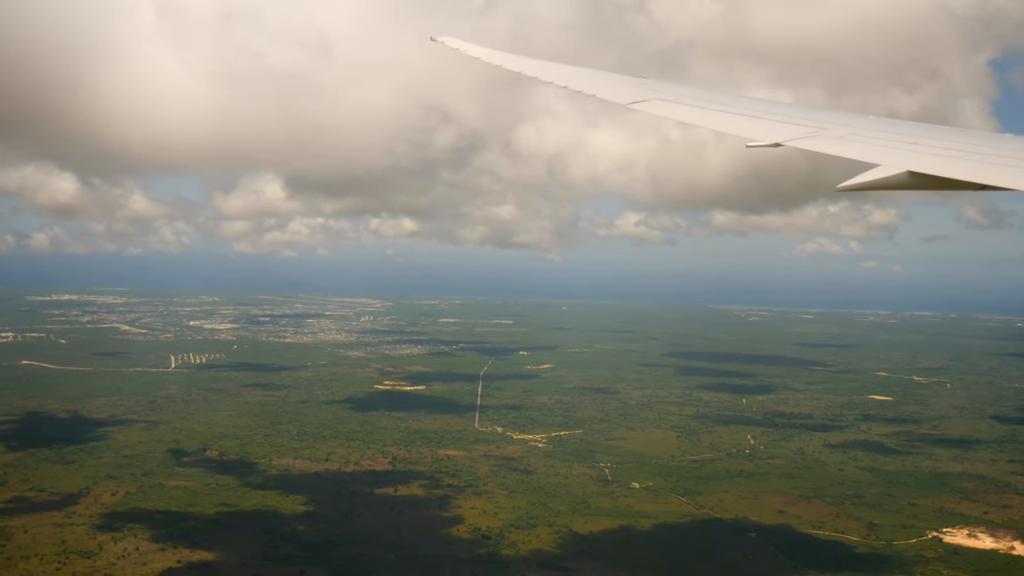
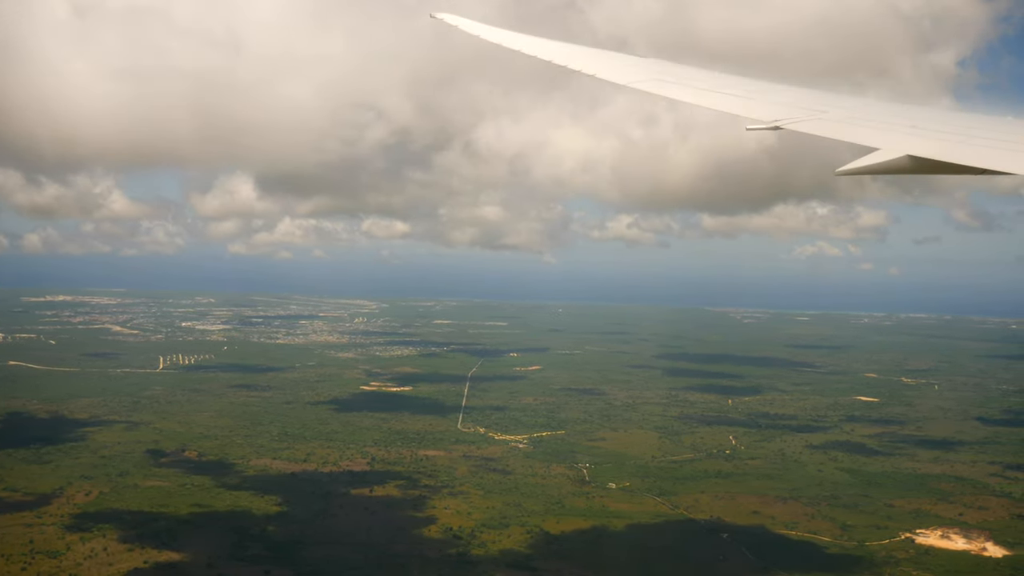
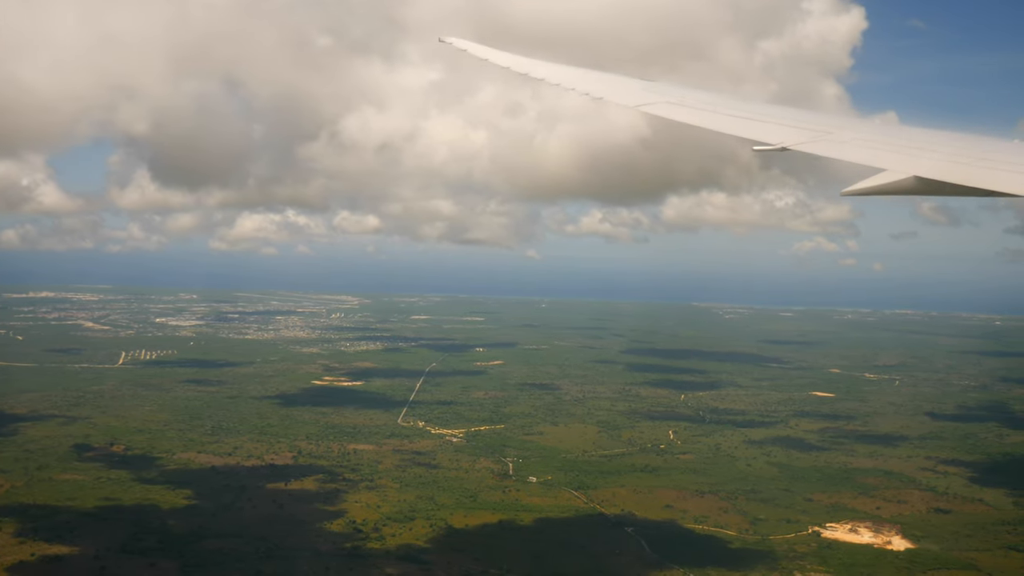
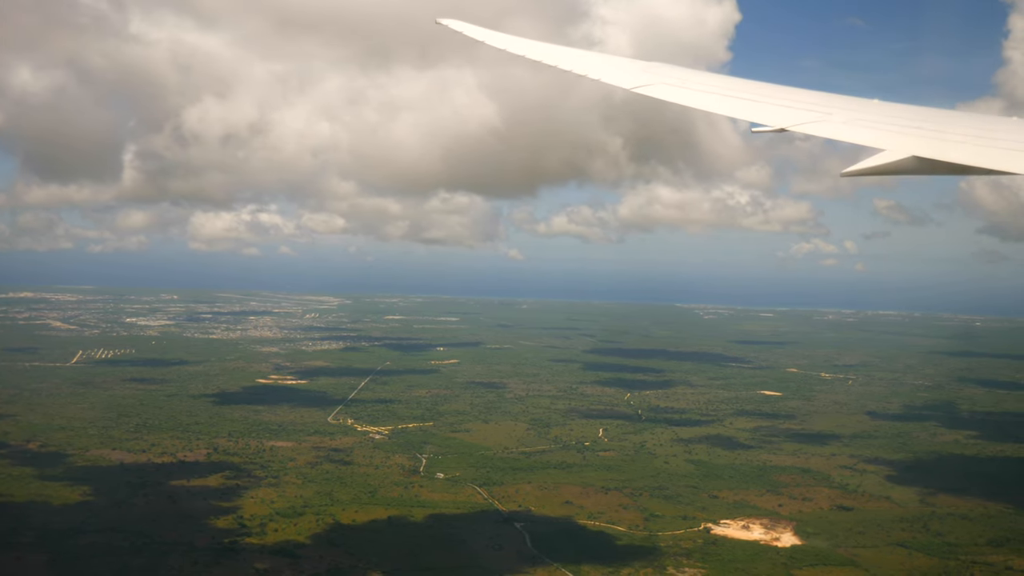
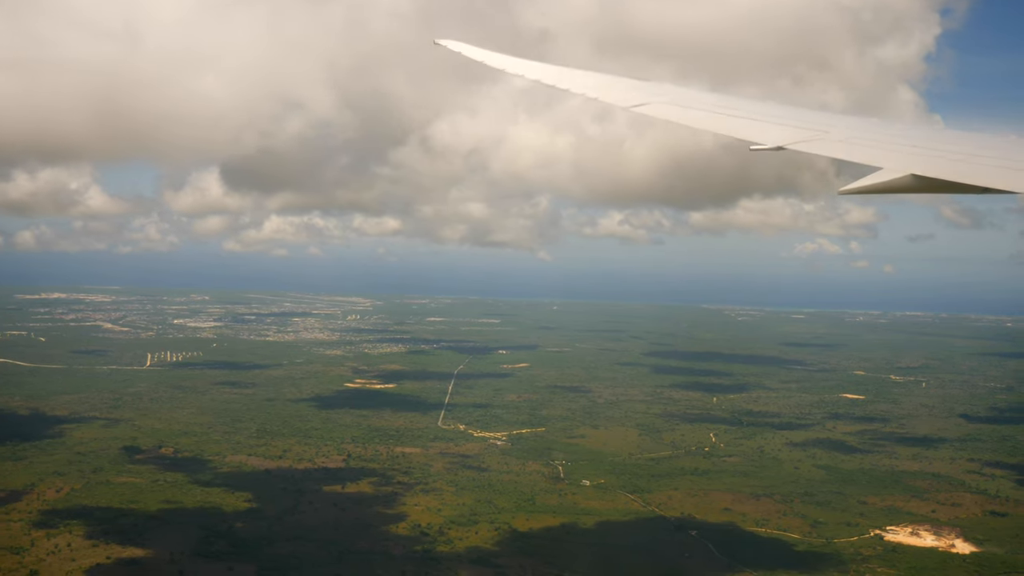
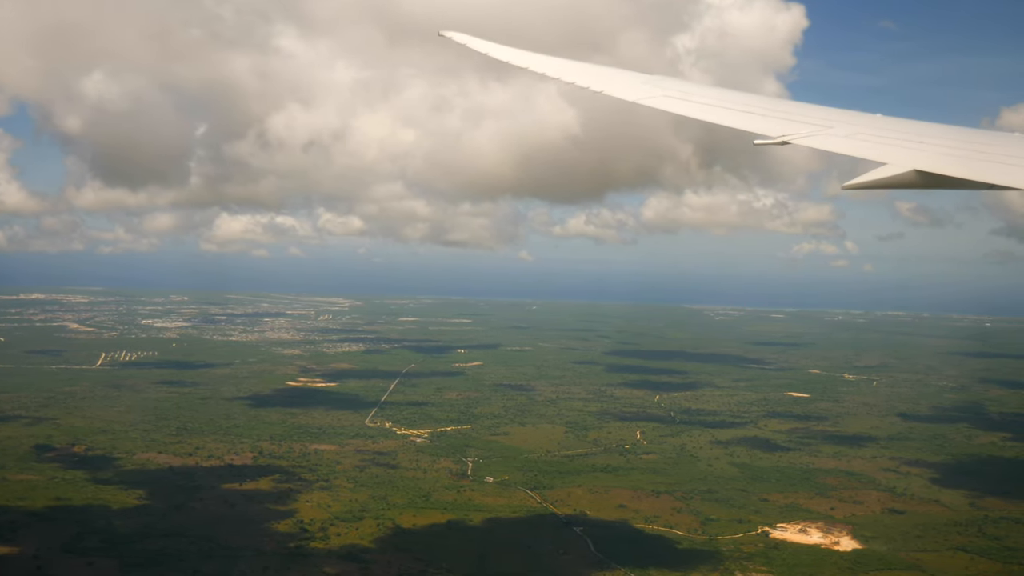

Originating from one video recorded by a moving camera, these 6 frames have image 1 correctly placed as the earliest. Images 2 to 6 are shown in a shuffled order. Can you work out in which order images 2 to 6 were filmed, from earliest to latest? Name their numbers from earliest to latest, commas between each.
2, 5, 3, 6, 4
